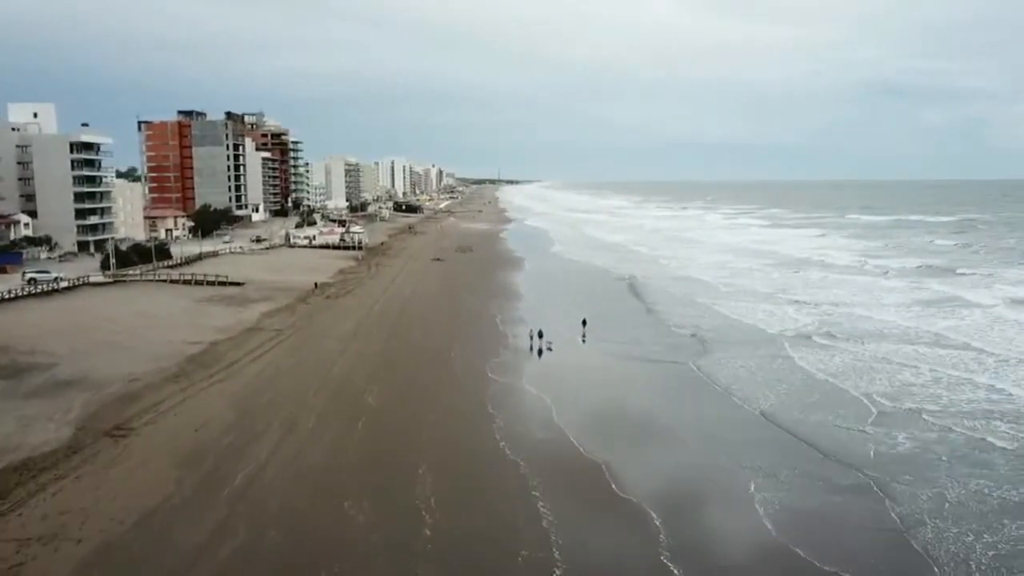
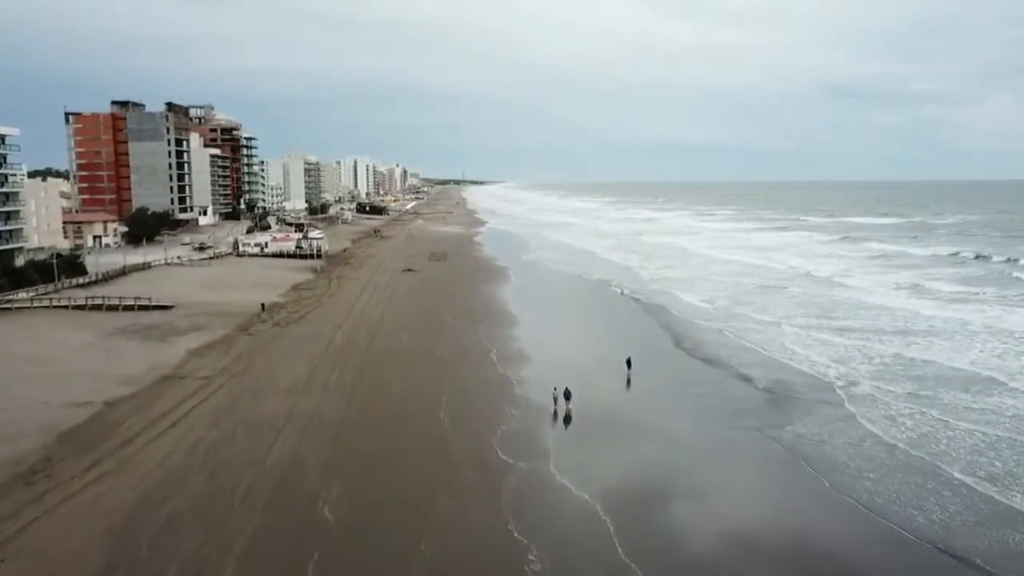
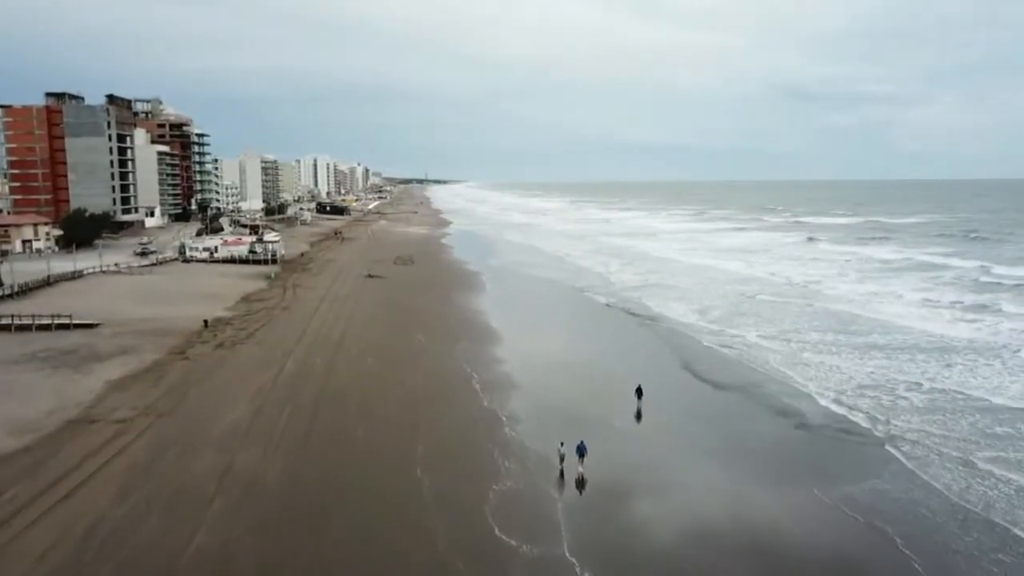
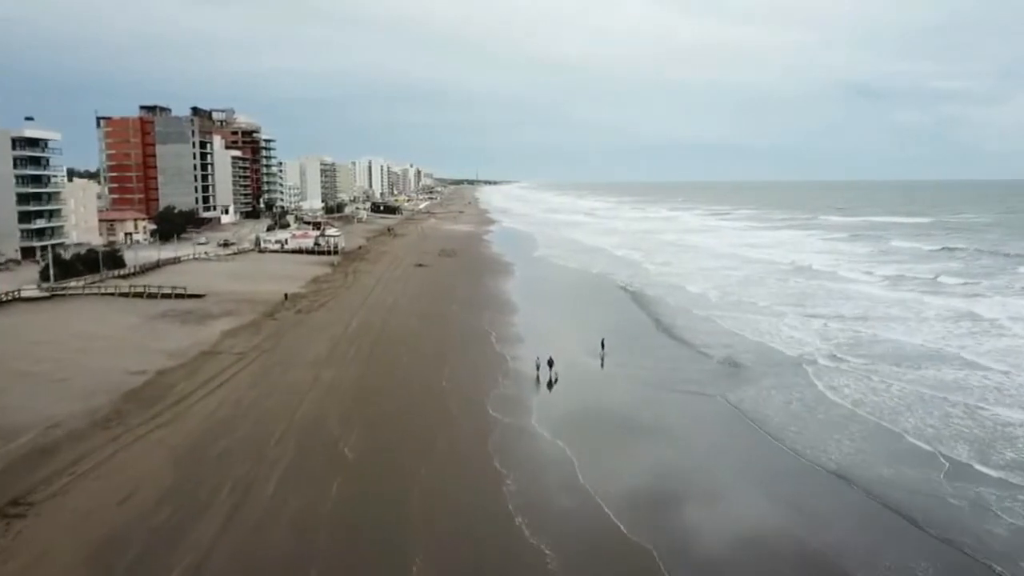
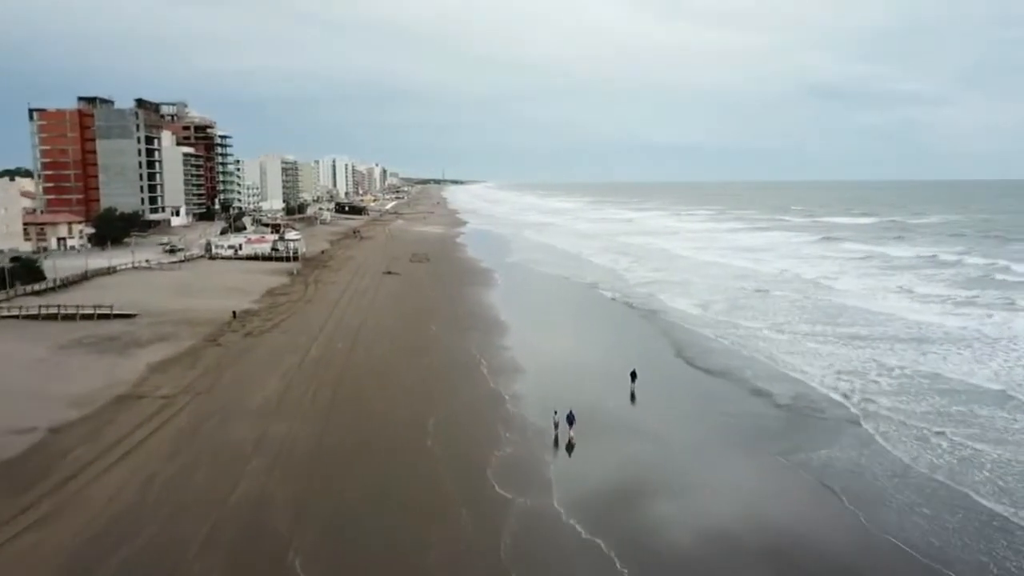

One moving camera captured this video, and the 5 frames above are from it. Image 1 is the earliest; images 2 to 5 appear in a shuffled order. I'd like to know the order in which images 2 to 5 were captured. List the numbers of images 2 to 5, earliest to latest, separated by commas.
4, 2, 5, 3
